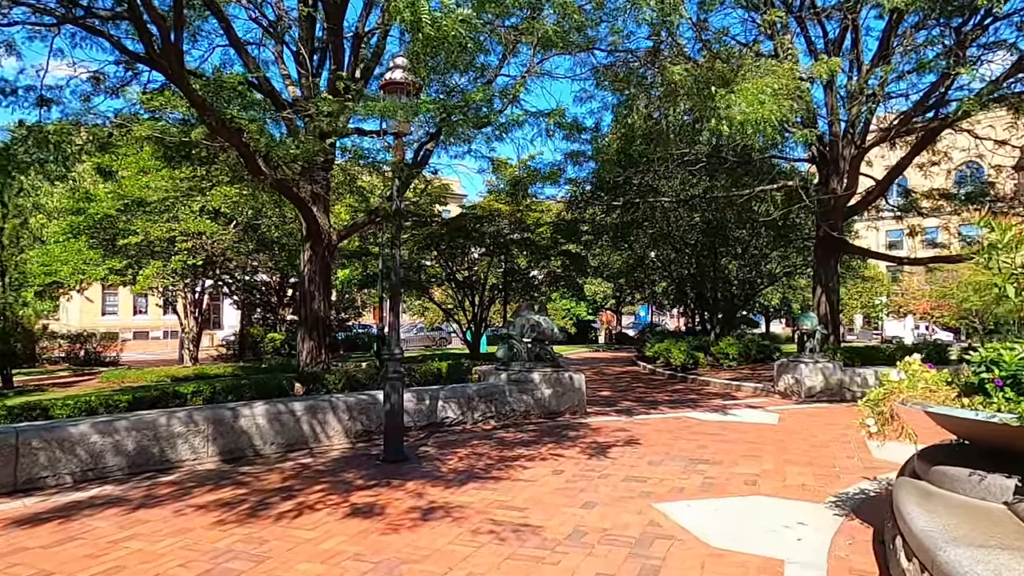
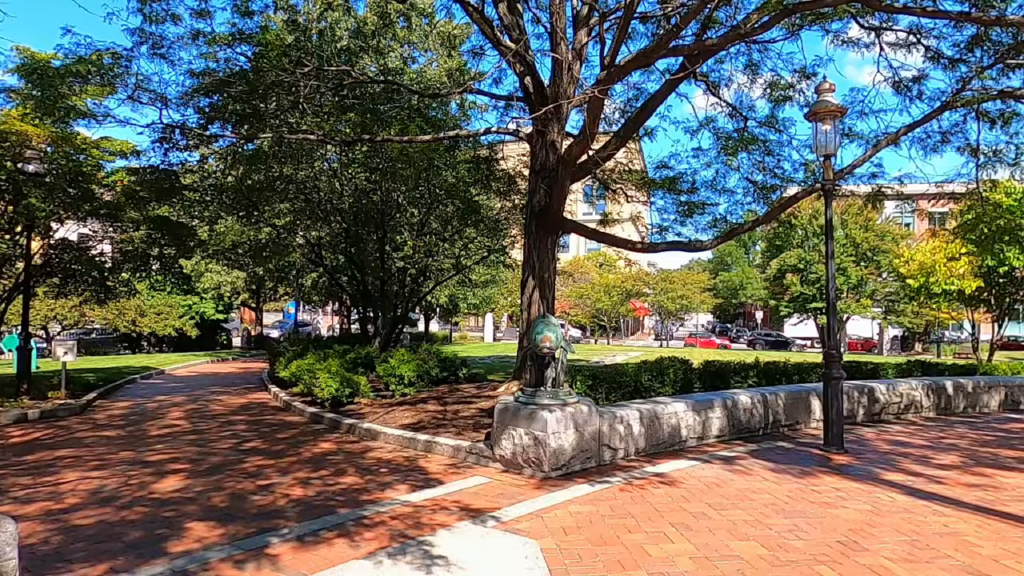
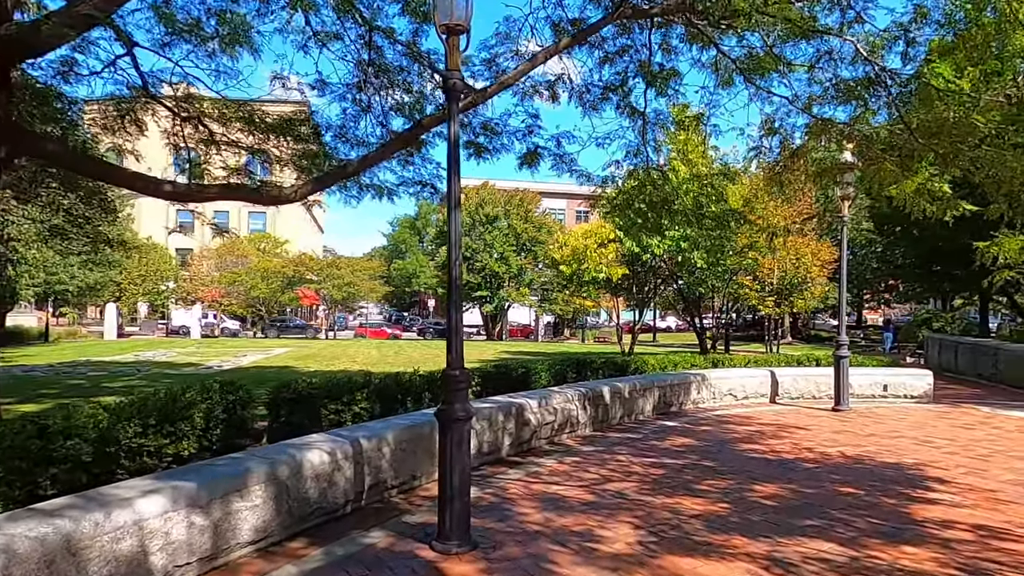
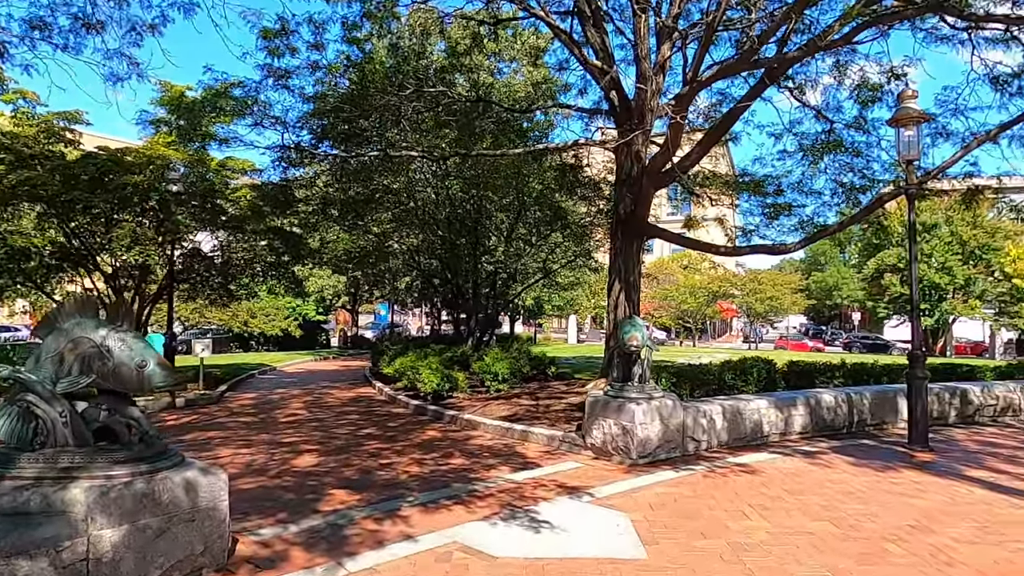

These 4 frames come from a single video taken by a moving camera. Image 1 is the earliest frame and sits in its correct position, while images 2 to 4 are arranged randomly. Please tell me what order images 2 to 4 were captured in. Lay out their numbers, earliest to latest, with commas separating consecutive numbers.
4, 2, 3
